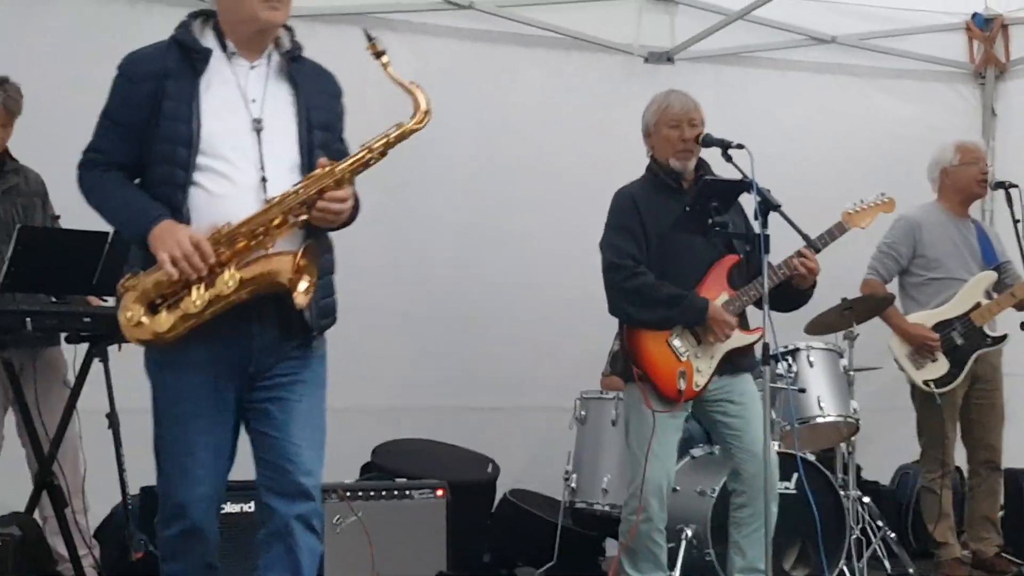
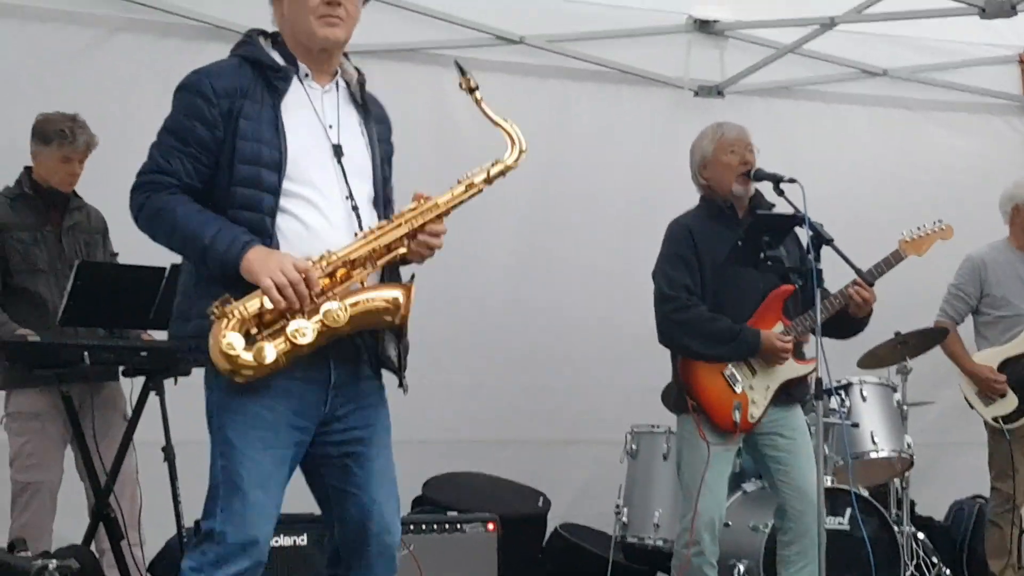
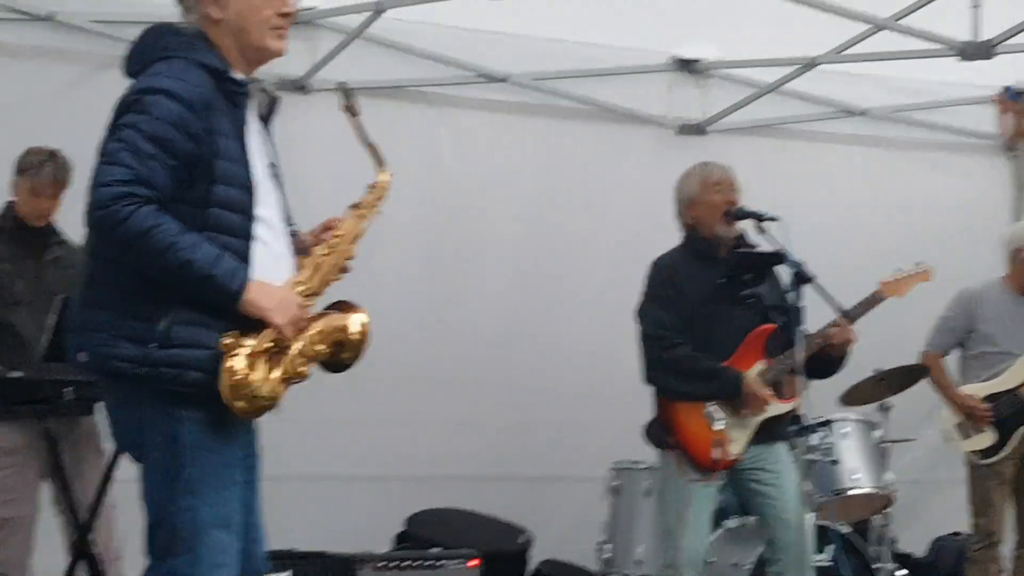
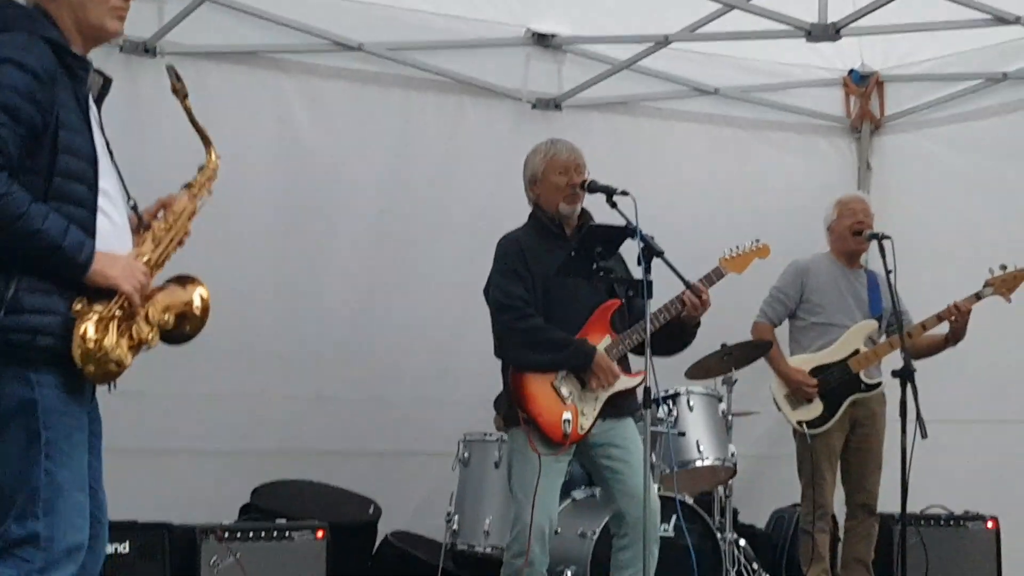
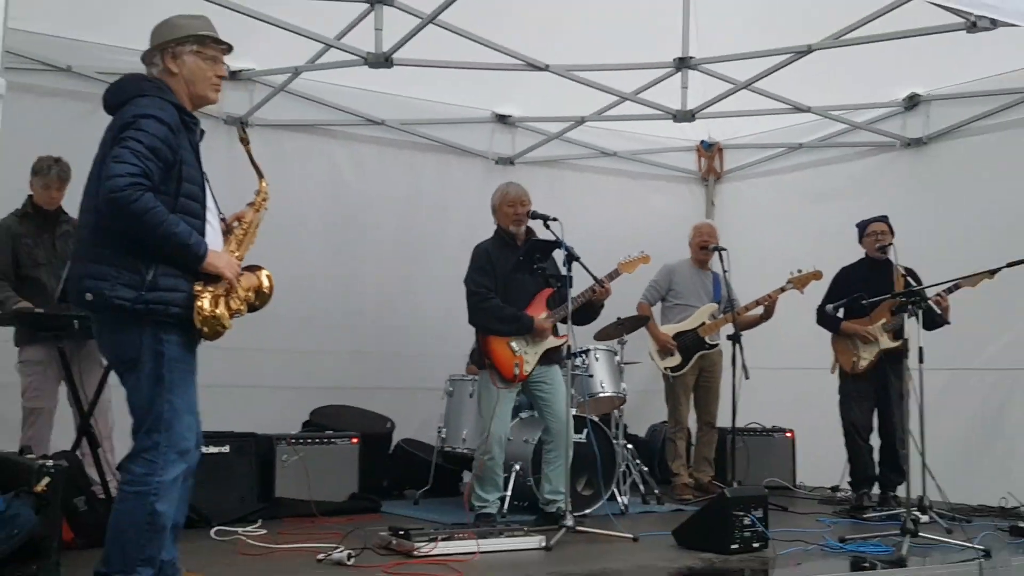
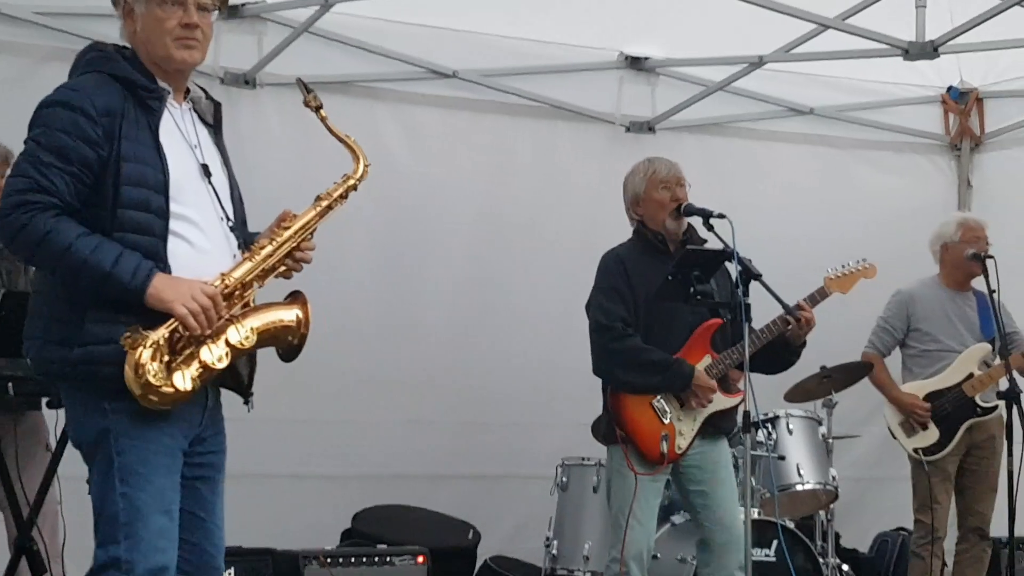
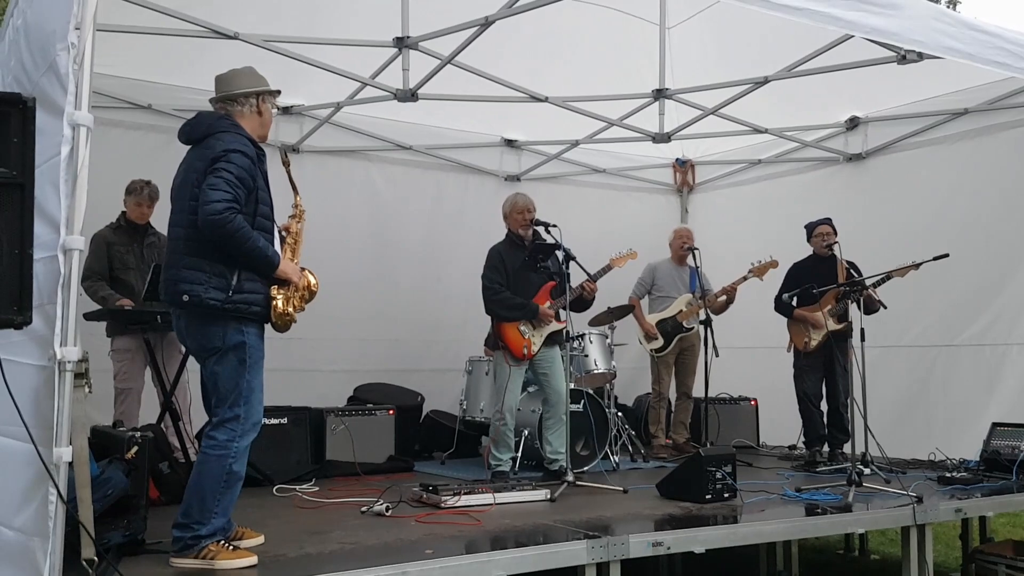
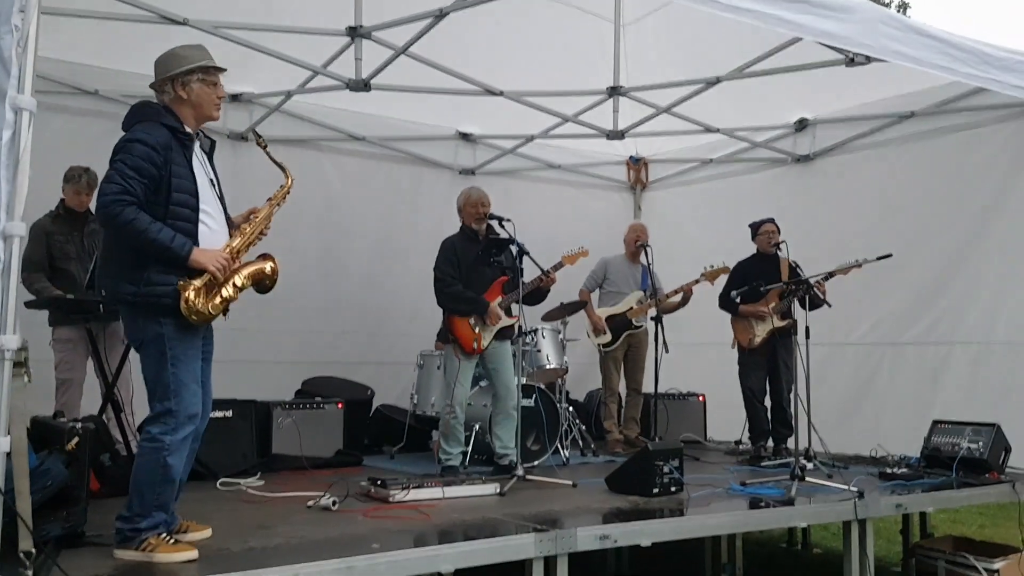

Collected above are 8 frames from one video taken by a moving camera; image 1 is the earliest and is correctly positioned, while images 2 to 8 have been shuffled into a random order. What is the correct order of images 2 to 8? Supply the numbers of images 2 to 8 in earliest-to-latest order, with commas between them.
2, 3, 6, 4, 5, 8, 7
